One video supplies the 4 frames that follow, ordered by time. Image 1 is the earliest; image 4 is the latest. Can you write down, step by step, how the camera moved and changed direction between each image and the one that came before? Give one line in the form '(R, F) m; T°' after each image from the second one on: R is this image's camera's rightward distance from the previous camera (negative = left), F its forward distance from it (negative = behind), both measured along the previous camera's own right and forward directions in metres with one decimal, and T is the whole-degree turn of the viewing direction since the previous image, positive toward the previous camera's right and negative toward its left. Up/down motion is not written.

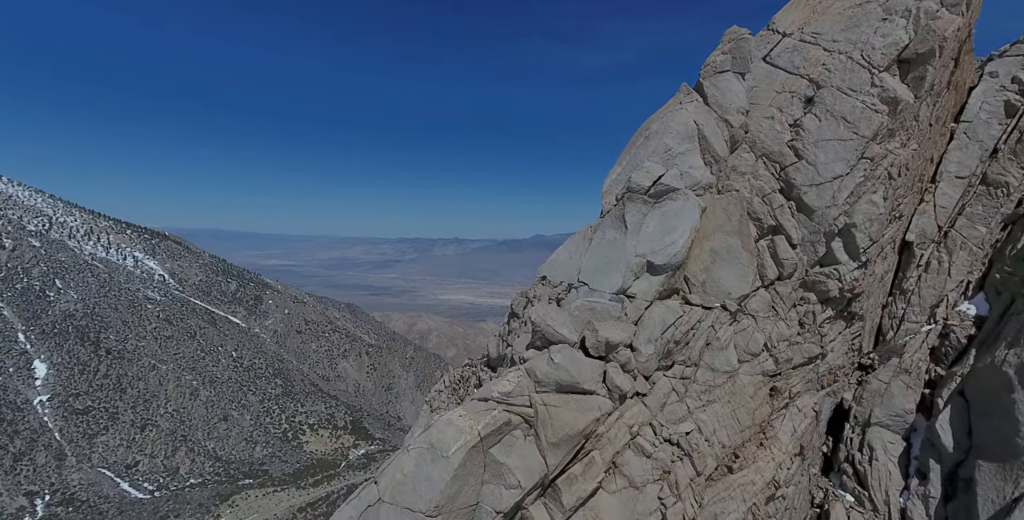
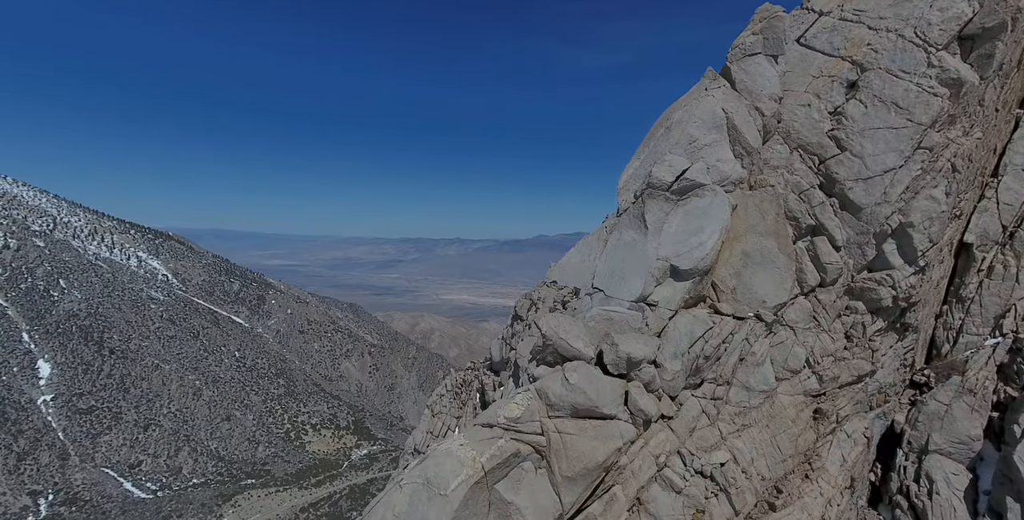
(-0.1, +1.2) m; 0°
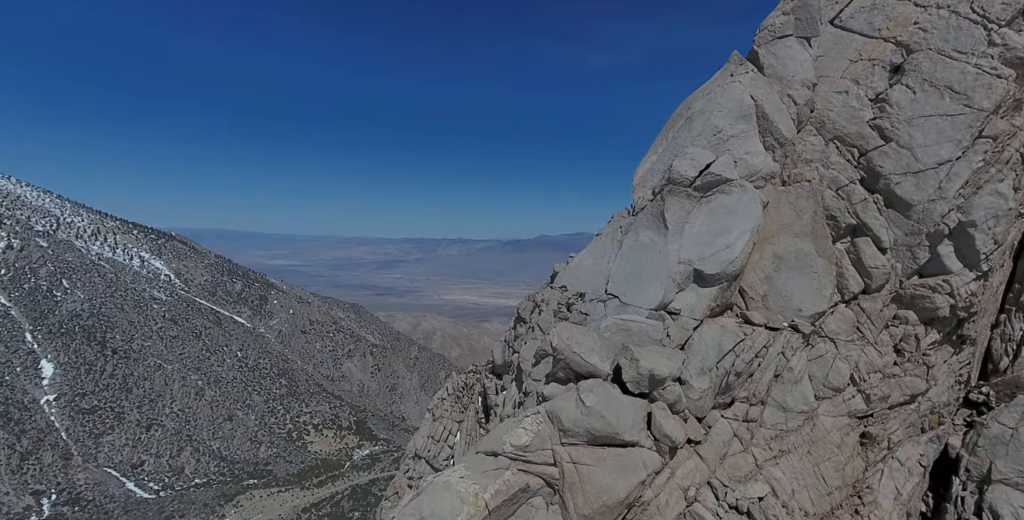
(-0.1, +1.0) m; 0°
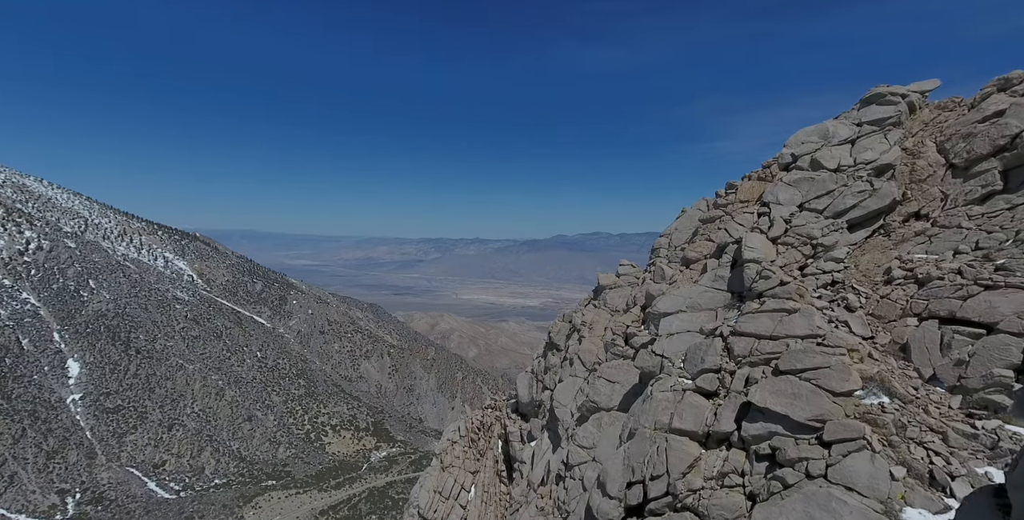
(-0.7, +10.2) m; -2°
